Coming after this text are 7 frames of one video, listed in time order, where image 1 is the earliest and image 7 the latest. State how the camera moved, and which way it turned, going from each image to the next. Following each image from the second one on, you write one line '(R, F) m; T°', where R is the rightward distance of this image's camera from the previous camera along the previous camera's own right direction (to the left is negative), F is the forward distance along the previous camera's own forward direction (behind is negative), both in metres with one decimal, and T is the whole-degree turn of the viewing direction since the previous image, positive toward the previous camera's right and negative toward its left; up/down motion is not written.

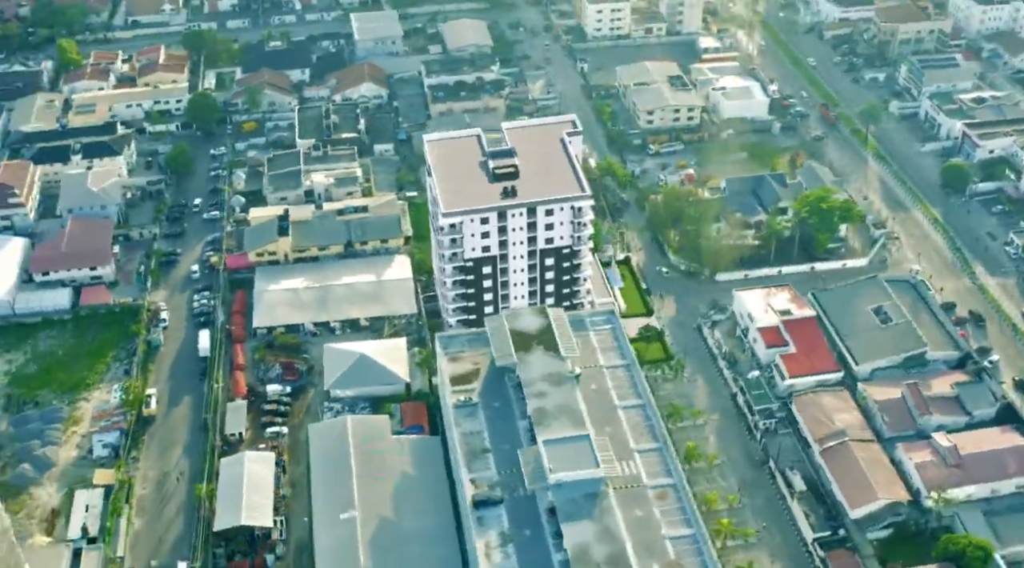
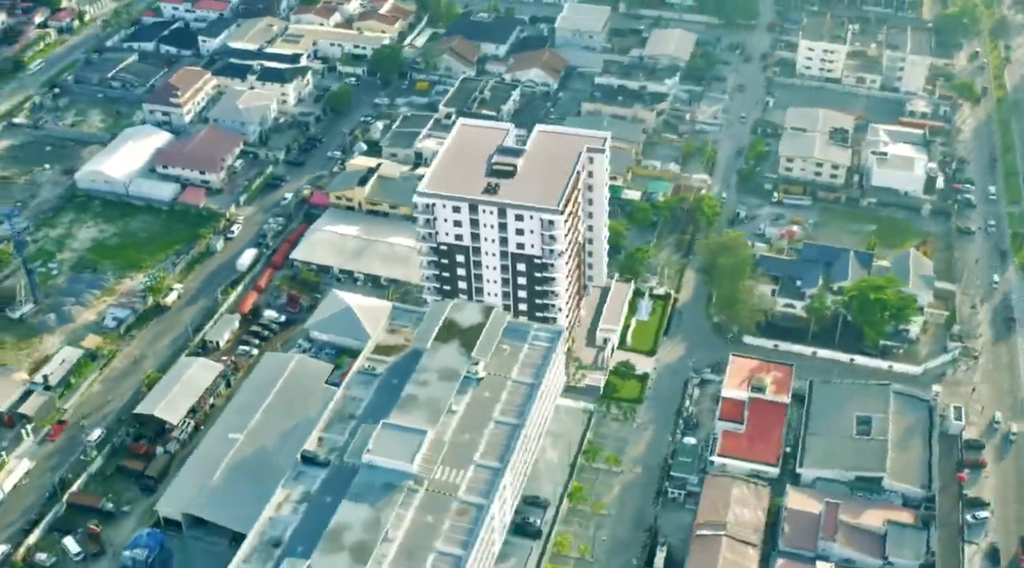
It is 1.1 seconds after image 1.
(+33.0, +5.9) m; -20°
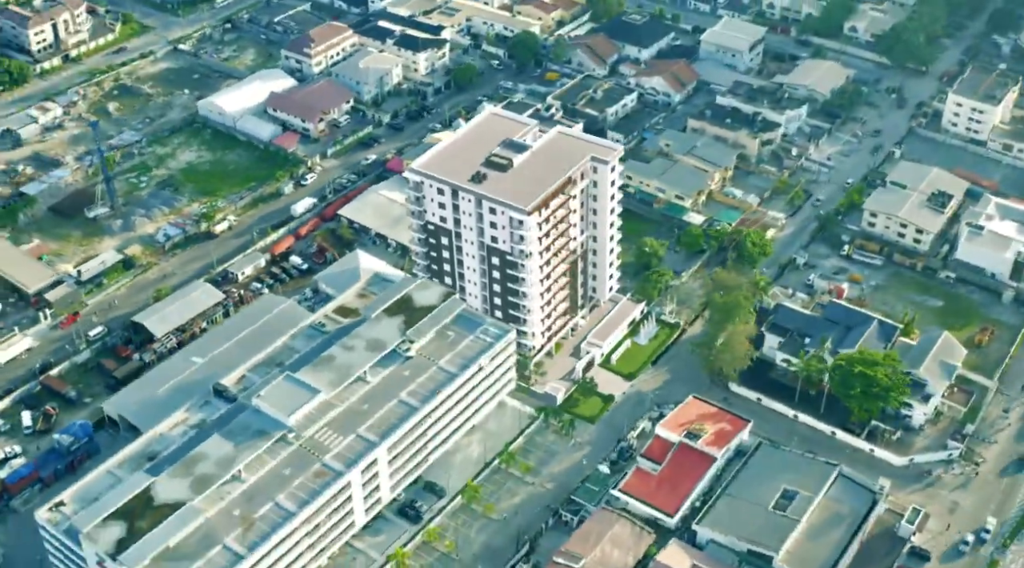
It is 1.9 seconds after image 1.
(+25.2, +3.5) m; -15°
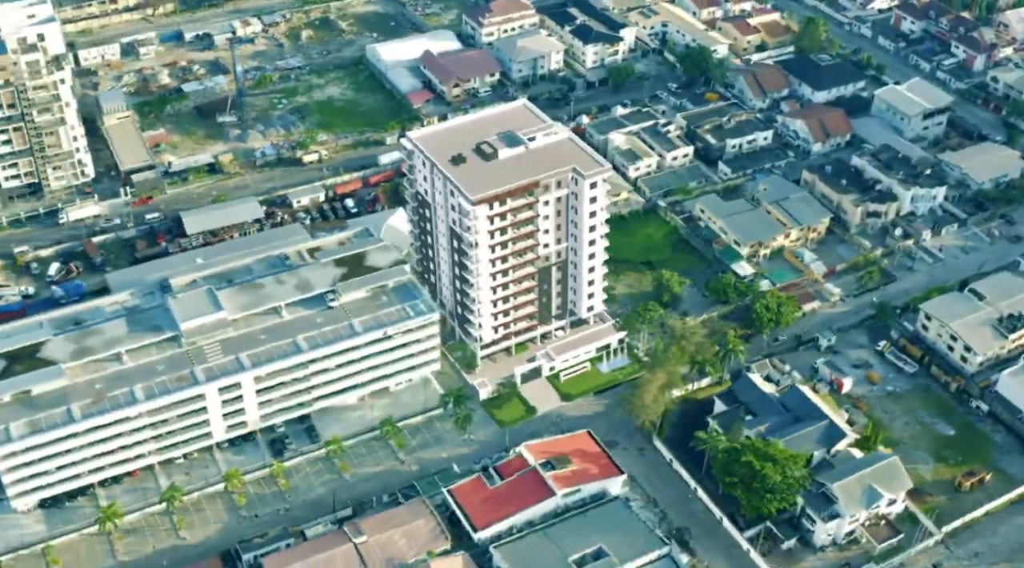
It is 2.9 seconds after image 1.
(+33.3, +5.7) m; -19°
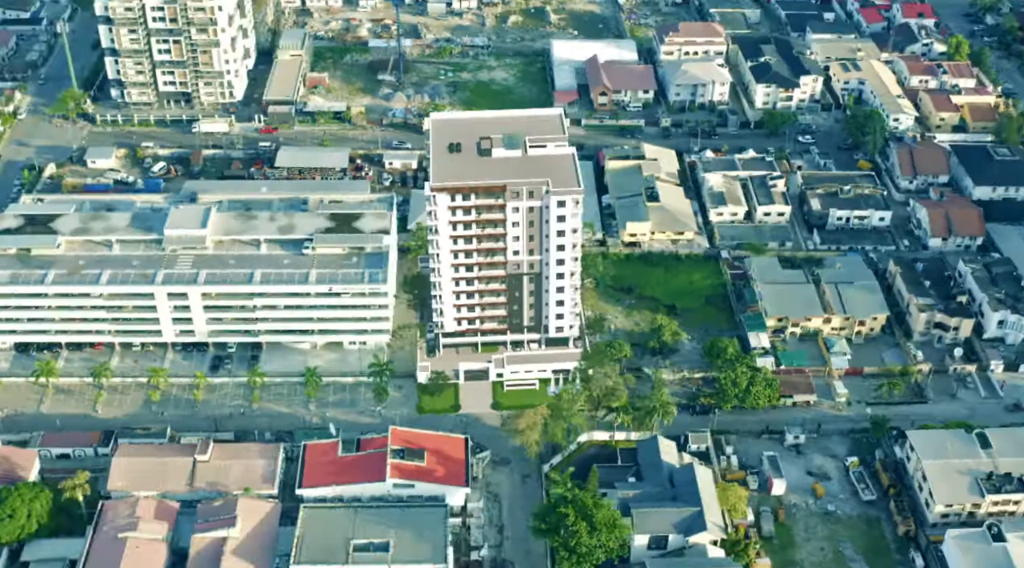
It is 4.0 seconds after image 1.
(+33.7, +6.1) m; -20°
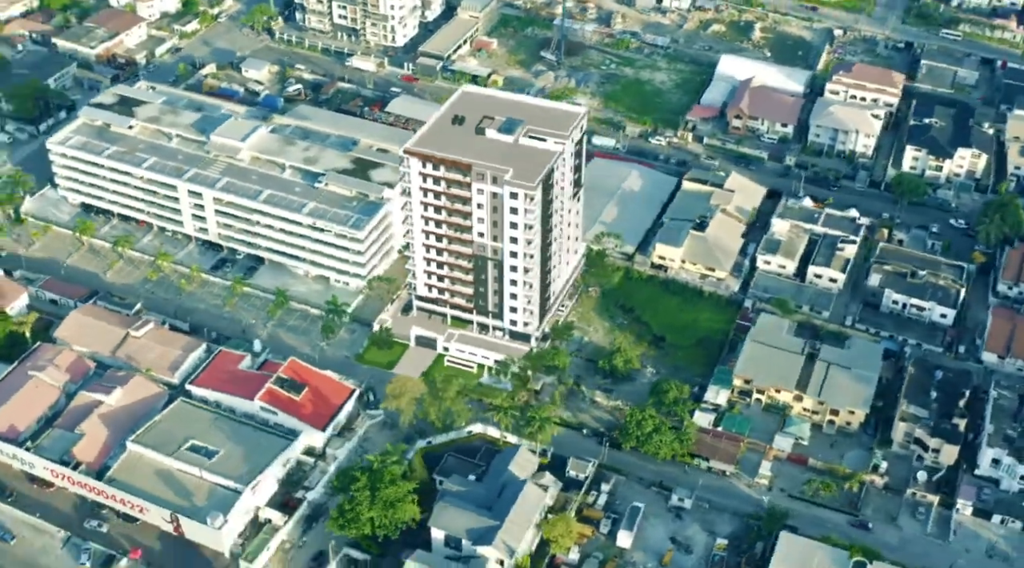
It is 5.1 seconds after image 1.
(+33.5, +5.9) m; -19°
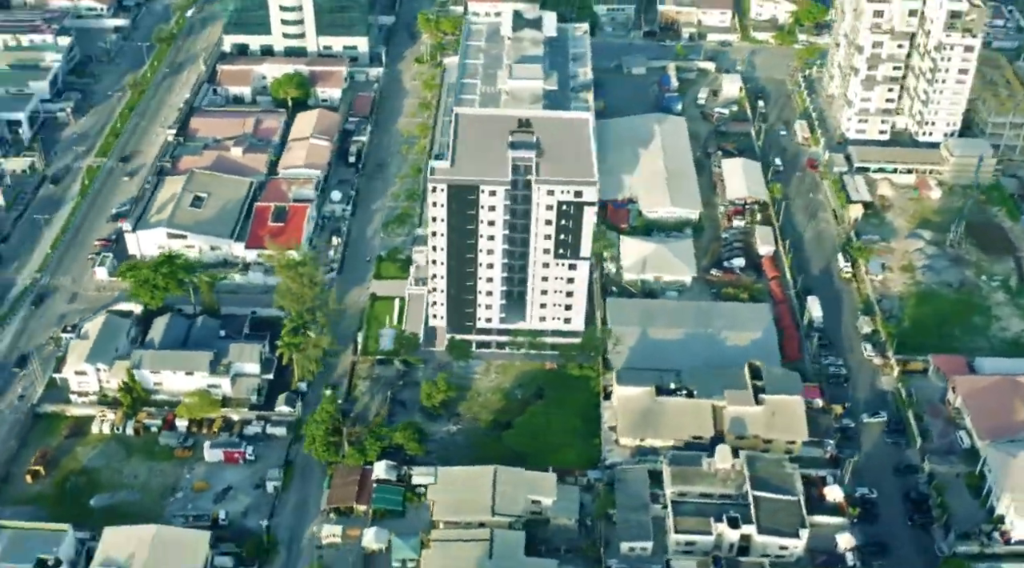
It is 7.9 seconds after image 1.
(+71.9, +37.7) m; -50°
